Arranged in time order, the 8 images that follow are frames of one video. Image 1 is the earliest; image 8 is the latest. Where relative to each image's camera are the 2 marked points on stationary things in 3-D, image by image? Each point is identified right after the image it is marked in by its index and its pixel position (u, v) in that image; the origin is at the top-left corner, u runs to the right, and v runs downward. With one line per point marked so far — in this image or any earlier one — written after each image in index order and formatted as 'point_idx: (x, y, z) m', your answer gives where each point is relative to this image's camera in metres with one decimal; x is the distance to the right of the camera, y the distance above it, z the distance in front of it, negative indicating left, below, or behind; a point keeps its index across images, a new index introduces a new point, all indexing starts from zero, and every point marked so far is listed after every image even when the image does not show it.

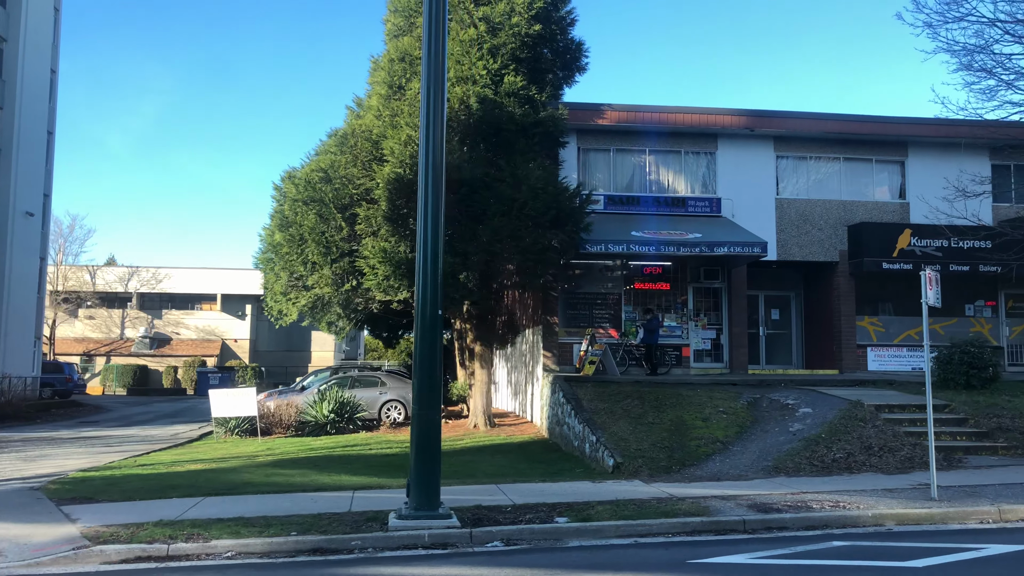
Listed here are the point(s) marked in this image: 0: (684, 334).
0: (+3.6, -1.0, +18.2) m
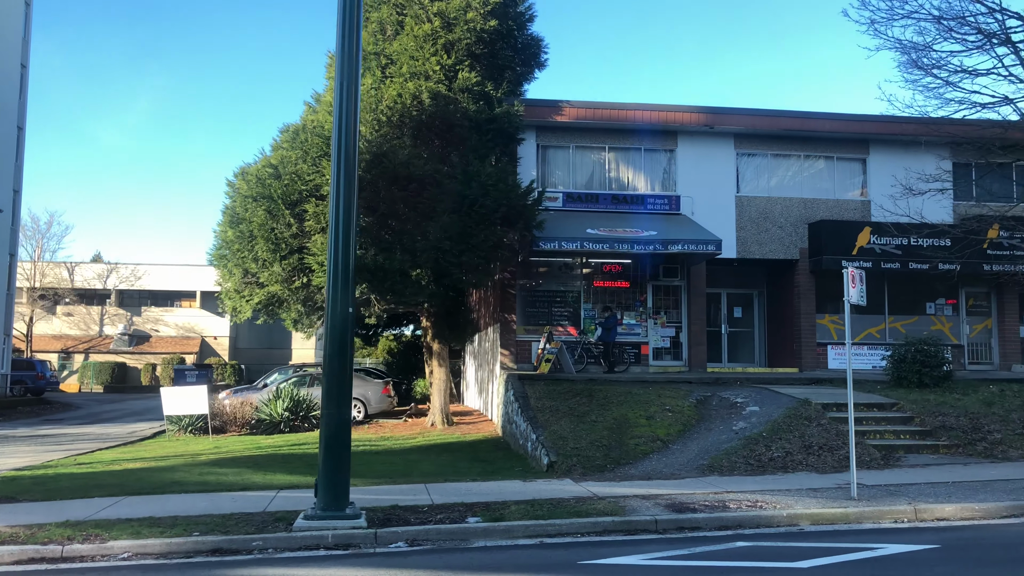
0: (+2.8, -0.9, +18.1) m
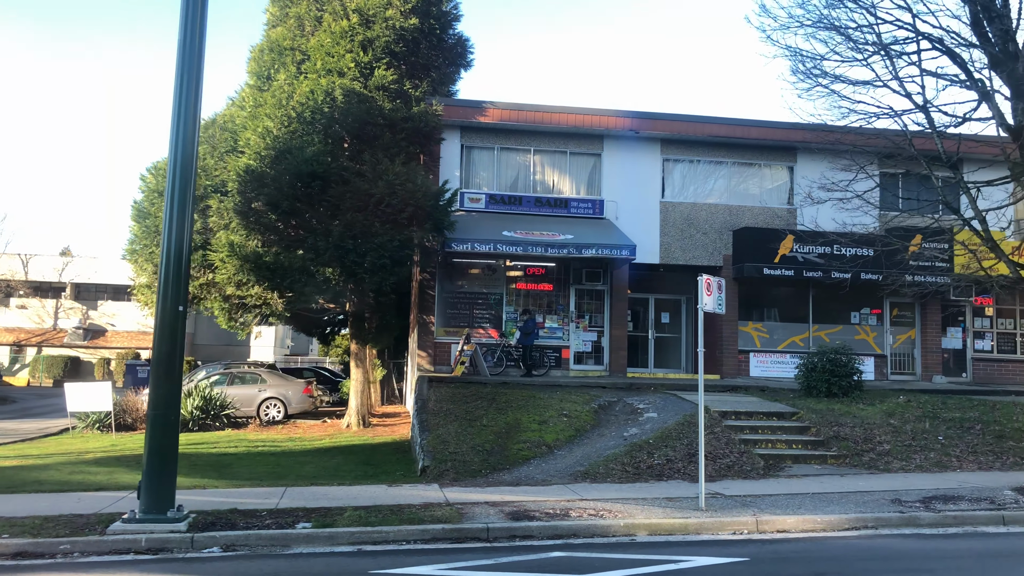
0: (+1.1, -1.0, +18.0) m
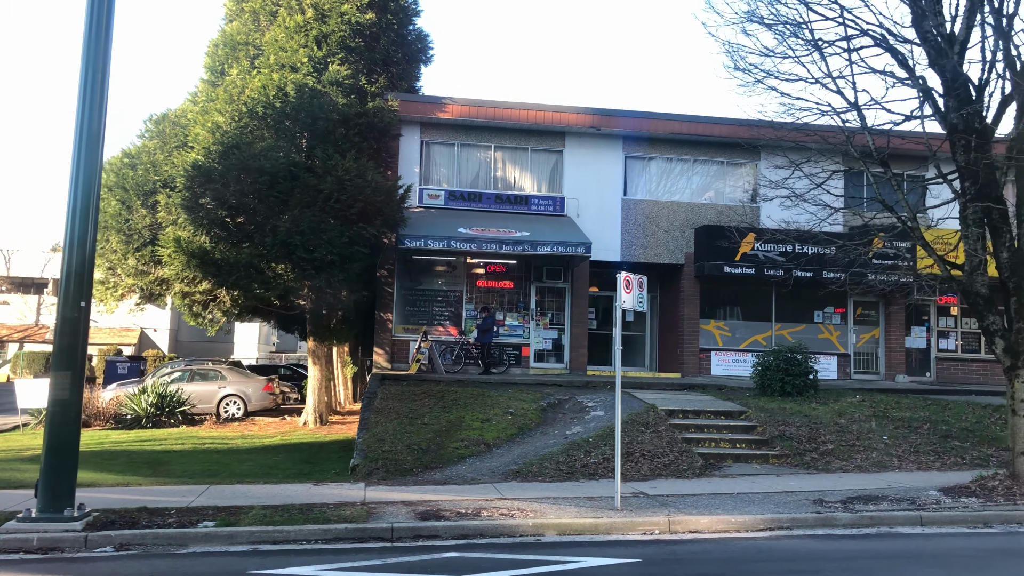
0: (+0.3, -1.0, +17.9) m
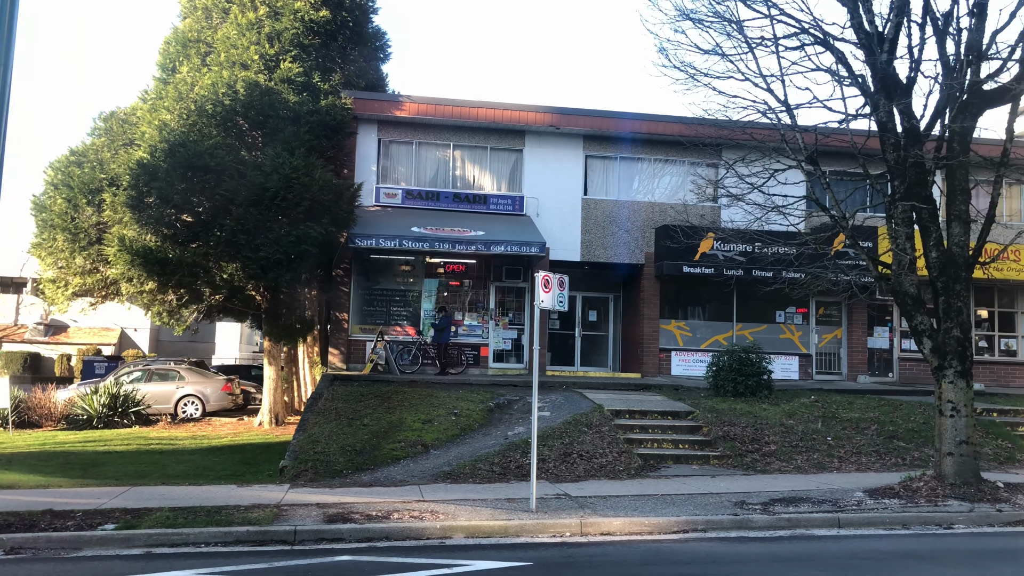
0: (-0.6, -1.0, +17.8) m
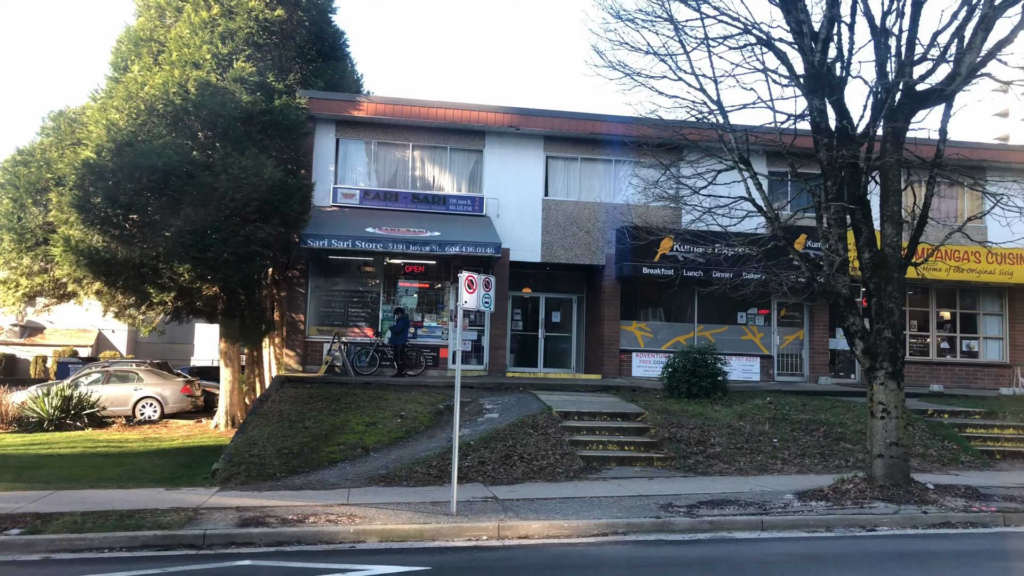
0: (-1.4, -1.0, +17.8) m
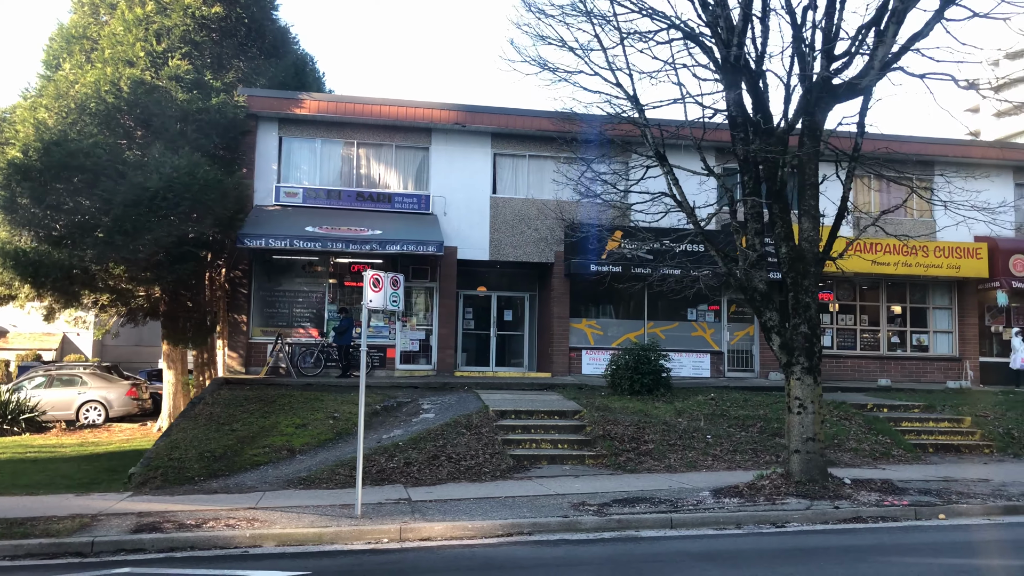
0: (-2.5, -1.0, +17.6) m
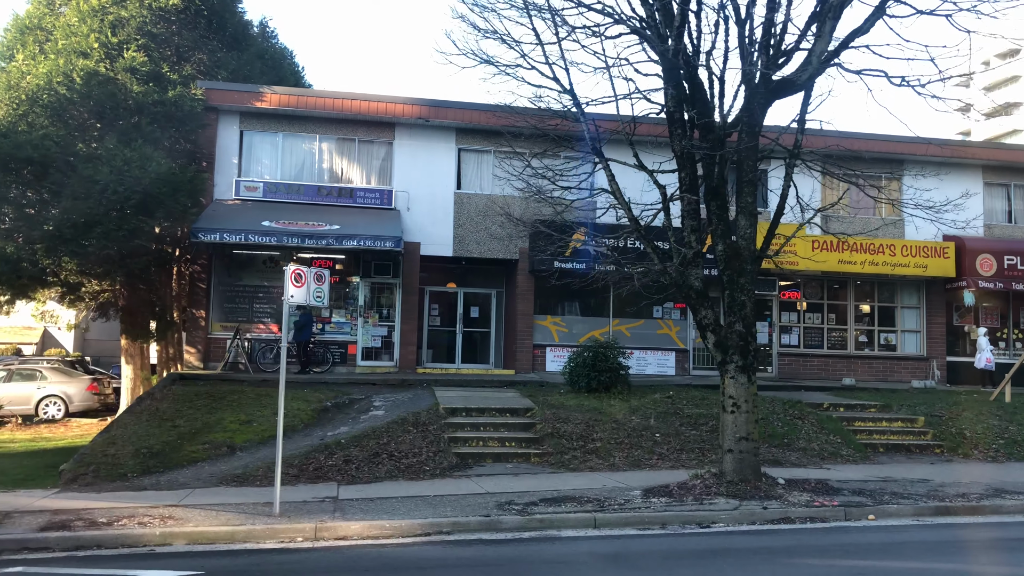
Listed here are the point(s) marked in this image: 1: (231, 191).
0: (-3.3, -0.9, +17.5) m
1: (-5.5, +1.9, +16.7) m
